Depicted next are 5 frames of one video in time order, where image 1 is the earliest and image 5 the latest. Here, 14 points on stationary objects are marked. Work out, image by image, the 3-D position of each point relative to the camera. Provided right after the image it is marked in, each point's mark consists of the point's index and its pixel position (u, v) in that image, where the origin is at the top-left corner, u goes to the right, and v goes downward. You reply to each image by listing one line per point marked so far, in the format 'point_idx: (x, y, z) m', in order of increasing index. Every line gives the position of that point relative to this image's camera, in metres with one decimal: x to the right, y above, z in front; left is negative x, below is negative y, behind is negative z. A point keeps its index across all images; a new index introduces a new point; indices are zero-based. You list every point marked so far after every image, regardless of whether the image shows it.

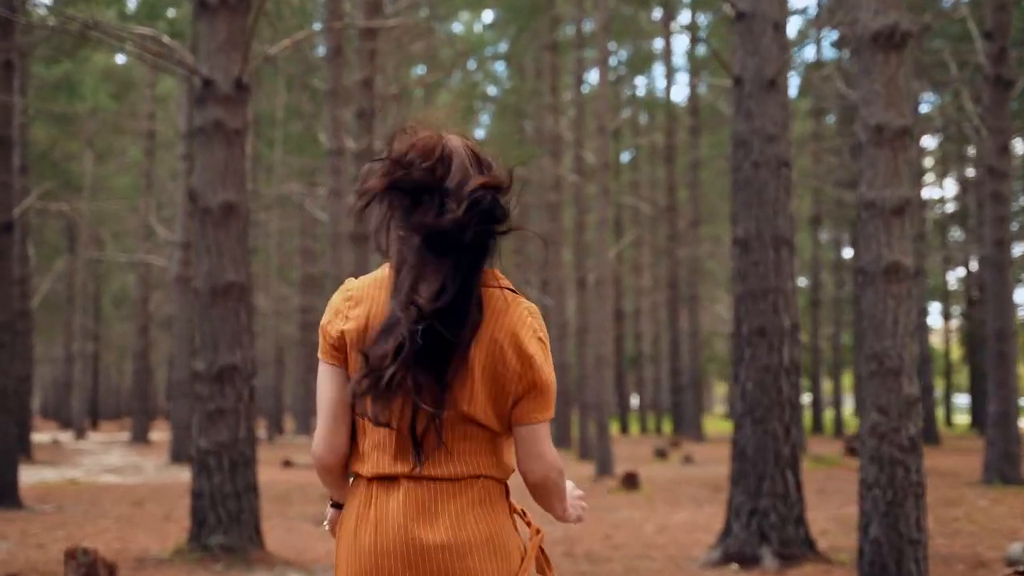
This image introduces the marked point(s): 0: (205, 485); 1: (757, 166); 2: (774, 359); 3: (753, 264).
0: (-2.2, -1.4, +7.8) m
1: (+1.8, +0.9, +7.9) m
2: (+1.9, -0.5, +7.8) m
3: (+1.7, +0.2, +7.9) m
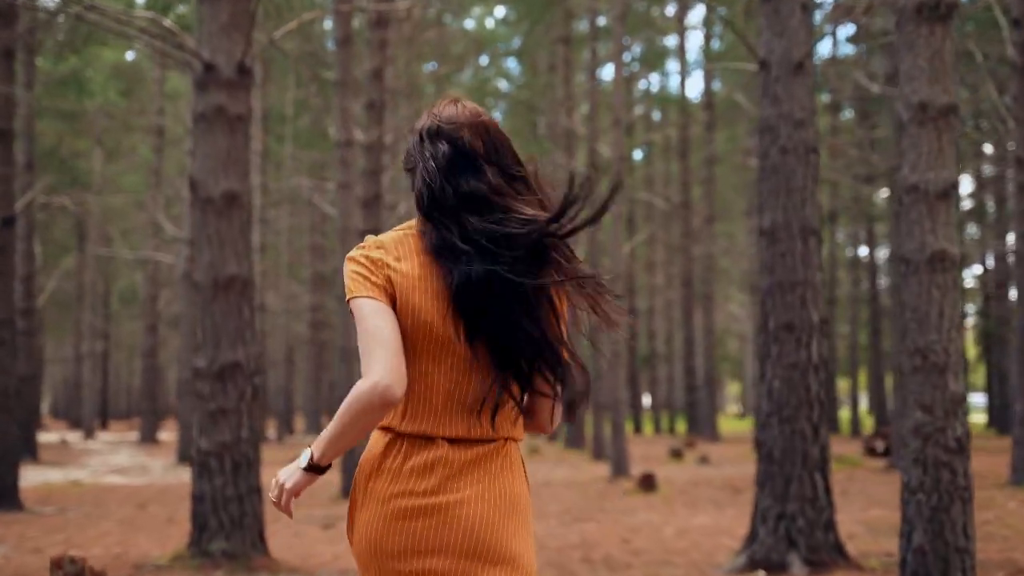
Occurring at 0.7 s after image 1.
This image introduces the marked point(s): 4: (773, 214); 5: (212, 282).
0: (-2.1, -1.4, +7.5) m
1: (+1.9, +0.9, +7.5) m
2: (+2.0, -0.5, +7.4) m
3: (+1.8, +0.2, +7.5) m
4: (+1.8, +0.5, +7.5) m
5: (-2.1, 0.0, +7.6) m
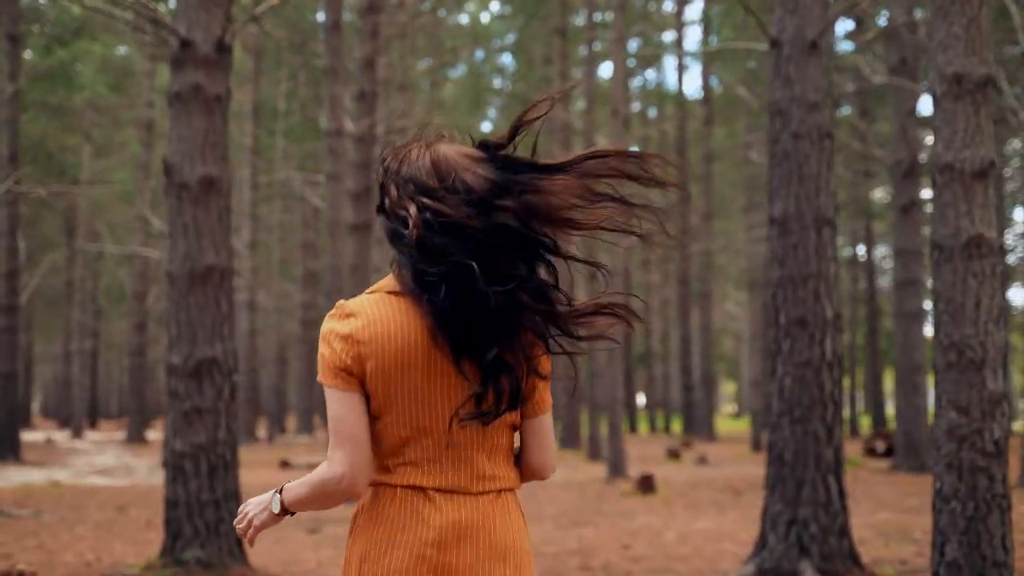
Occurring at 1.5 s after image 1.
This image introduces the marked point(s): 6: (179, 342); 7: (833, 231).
0: (-2.1, -1.3, +7.0) m
1: (+1.9, +1.0, +7.1) m
2: (+1.9, -0.4, +7.0) m
3: (+1.8, +0.3, +7.1) m
4: (+1.8, +0.6, +7.1) m
5: (-2.1, +0.1, +7.1) m
6: (-2.2, -0.4, +7.1) m
7: (+2.1, +0.4, +7.1) m
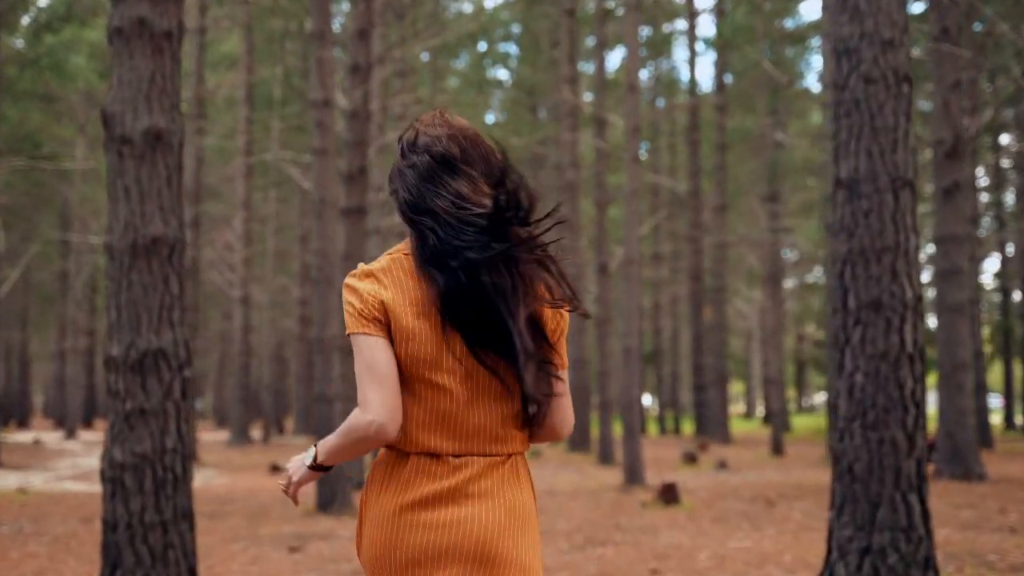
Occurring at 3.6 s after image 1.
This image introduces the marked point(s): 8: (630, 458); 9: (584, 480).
0: (-2.1, -1.2, +5.8) m
1: (+1.9, +1.1, +5.8) m
2: (+2.0, -0.3, +5.7) m
3: (+1.9, +0.4, +5.8) m
4: (+1.8, +0.7, +5.8) m
5: (-2.1, +0.2, +5.9) m
6: (-2.1, -0.2, +5.8) m
7: (+2.2, +0.5, +5.9) m
8: (+1.6, -2.4, +15.0) m
9: (+1.1, -2.8, +16.1) m
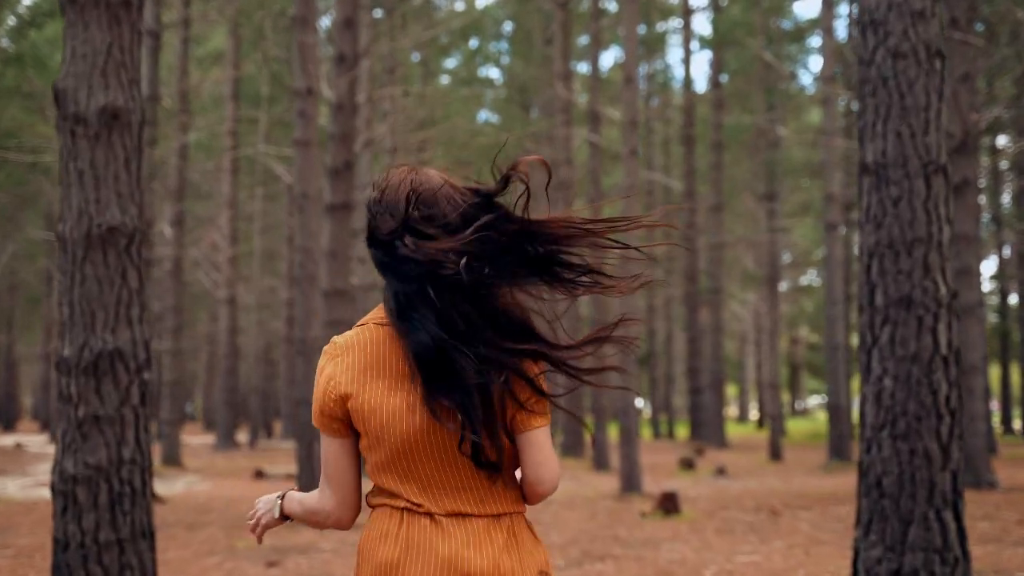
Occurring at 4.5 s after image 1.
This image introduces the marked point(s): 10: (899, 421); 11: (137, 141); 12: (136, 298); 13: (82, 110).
0: (-2.1, -1.2, +5.2) m
1: (+1.9, +1.1, +5.3) m
2: (+2.0, -0.3, +5.2) m
3: (+1.8, +0.4, +5.3) m
4: (+1.8, +0.7, +5.3) m
5: (-2.1, +0.2, +5.3) m
6: (-2.1, -0.2, +5.3) m
7: (+2.1, +0.5, +5.3) m
8: (+1.5, -2.4, +14.4) m
9: (+1.0, -2.8, +15.6) m
10: (+1.9, -0.6, +5.2) m
11: (-1.9, +0.7, +5.5) m
12: (-1.9, 0.0, +5.4) m
13: (-2.1, +0.9, +5.3) m
